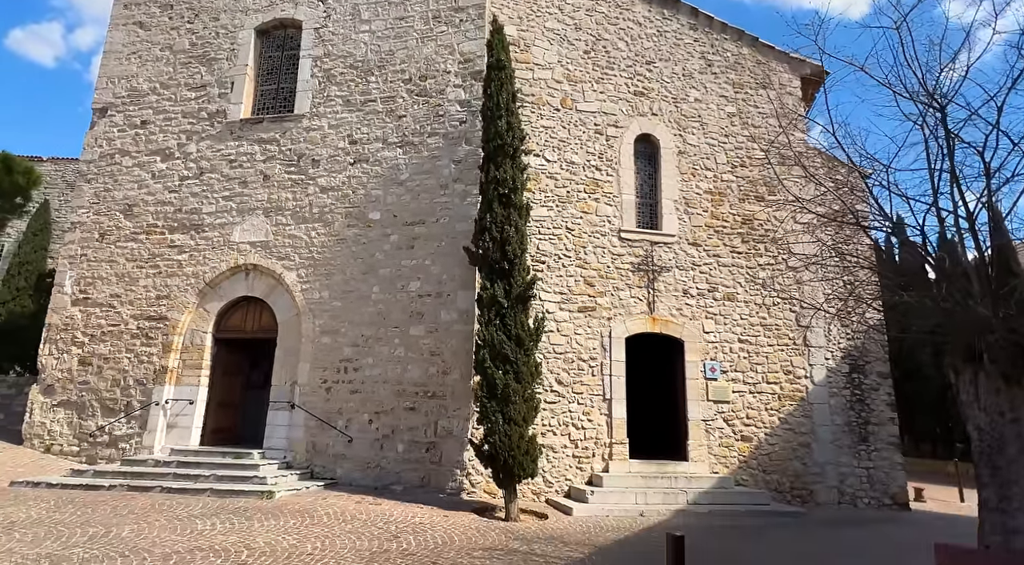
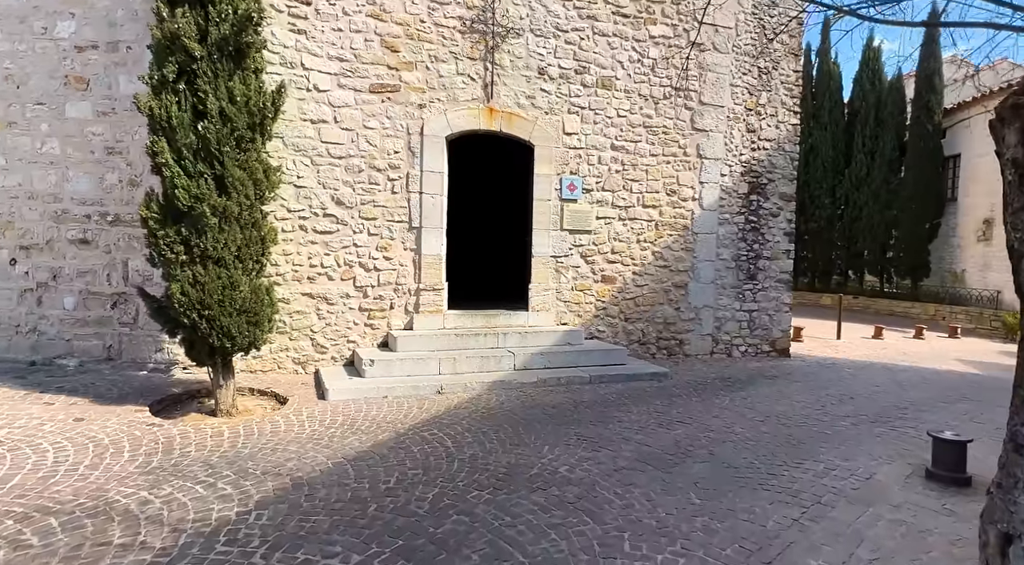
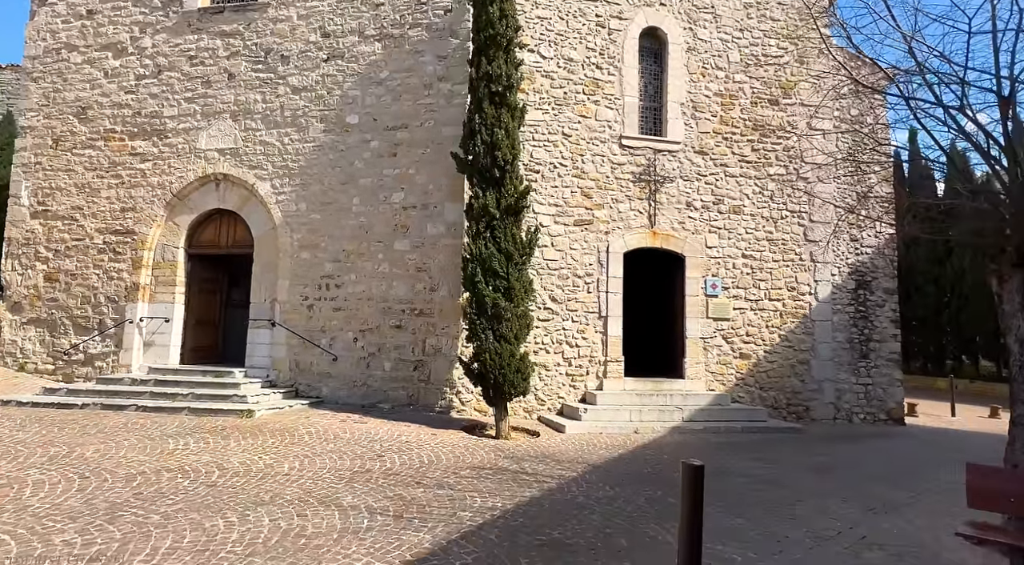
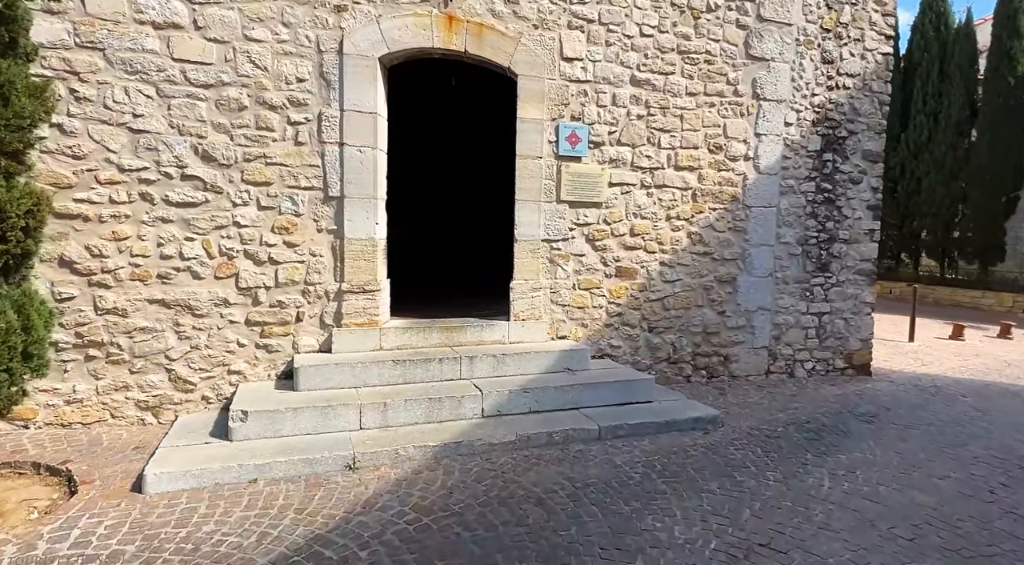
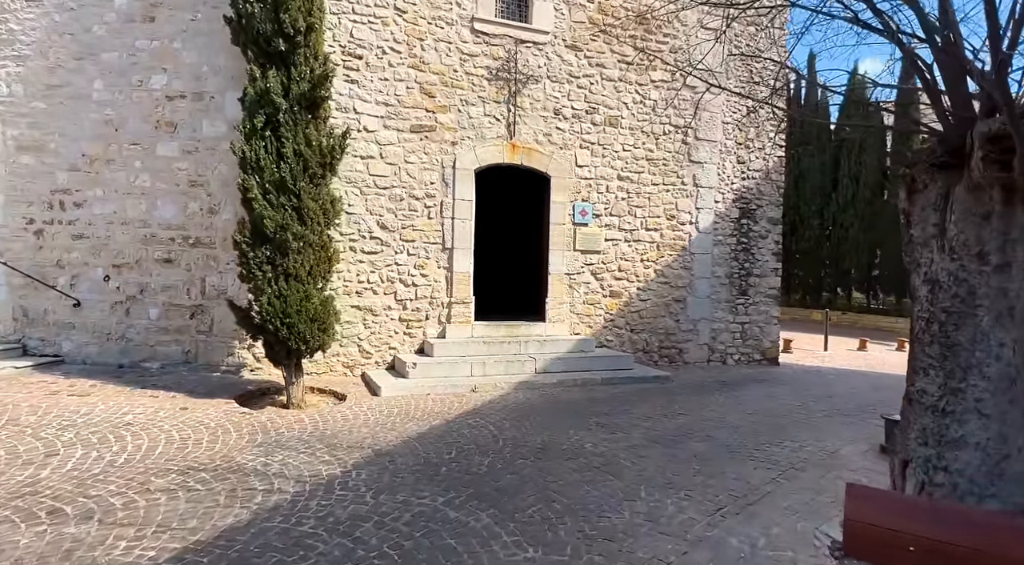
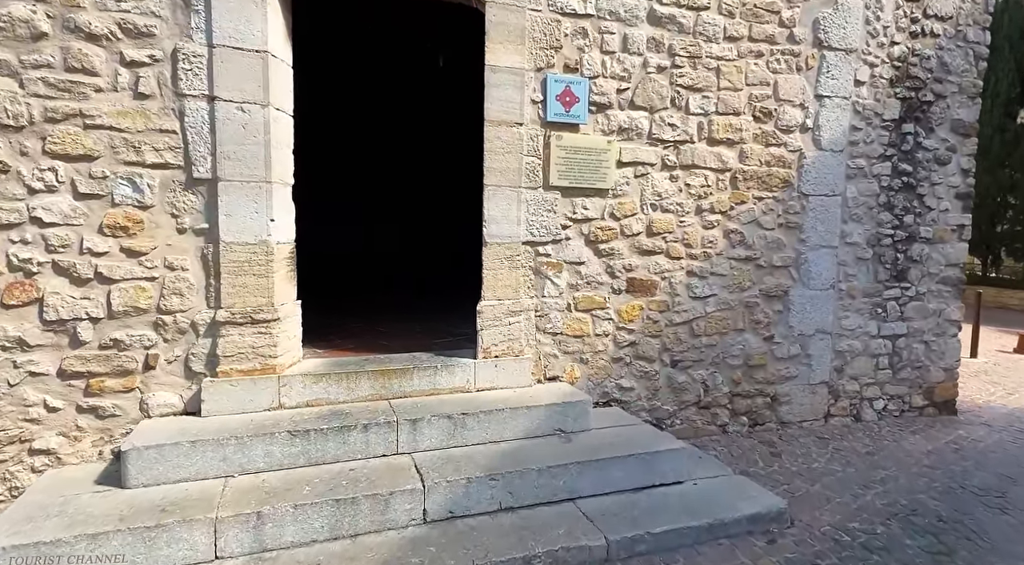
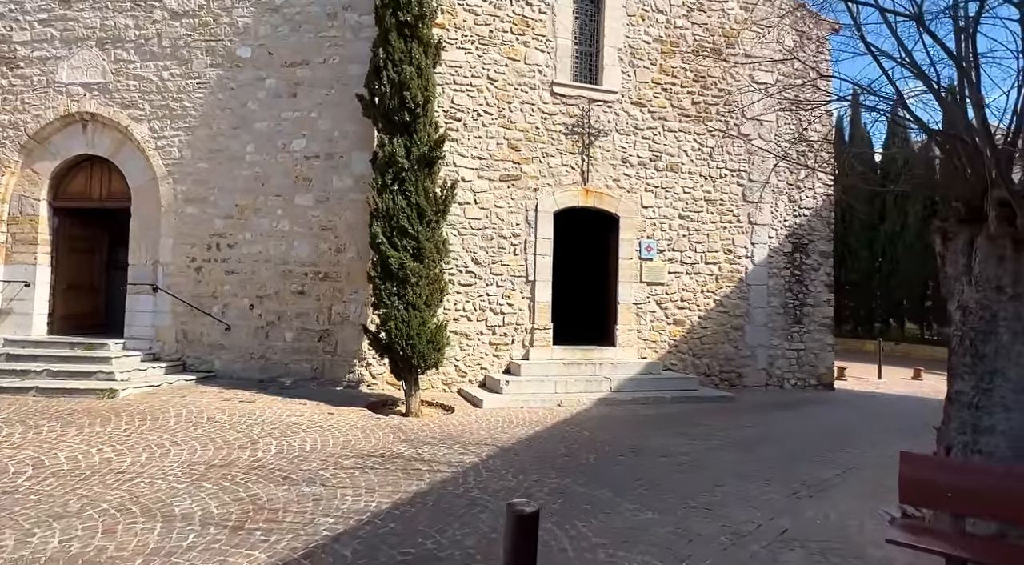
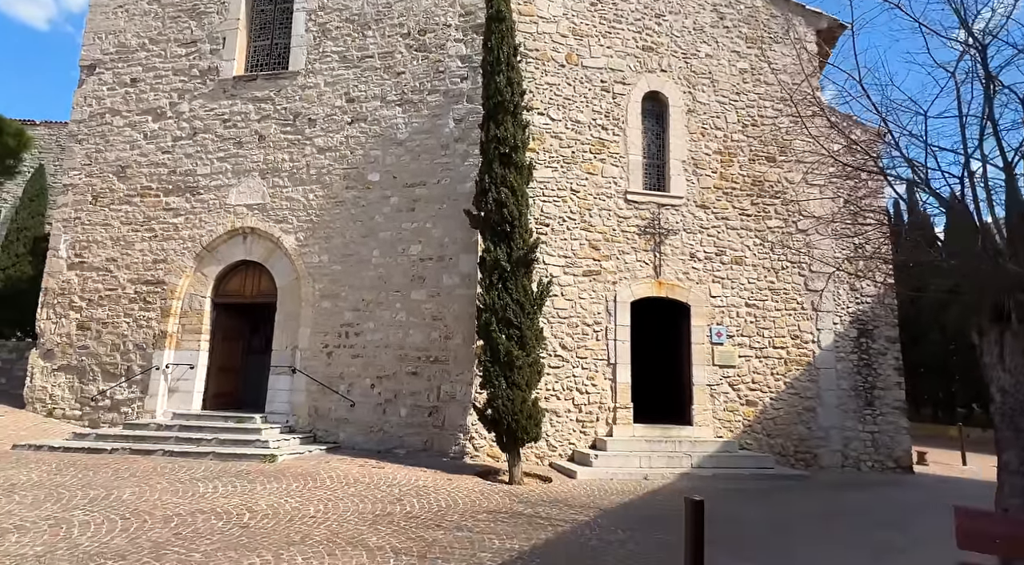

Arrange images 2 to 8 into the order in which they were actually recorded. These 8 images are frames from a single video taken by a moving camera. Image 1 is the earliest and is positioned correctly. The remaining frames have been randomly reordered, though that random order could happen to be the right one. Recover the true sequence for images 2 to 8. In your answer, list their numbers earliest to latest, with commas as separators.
8, 3, 7, 5, 2, 4, 6
